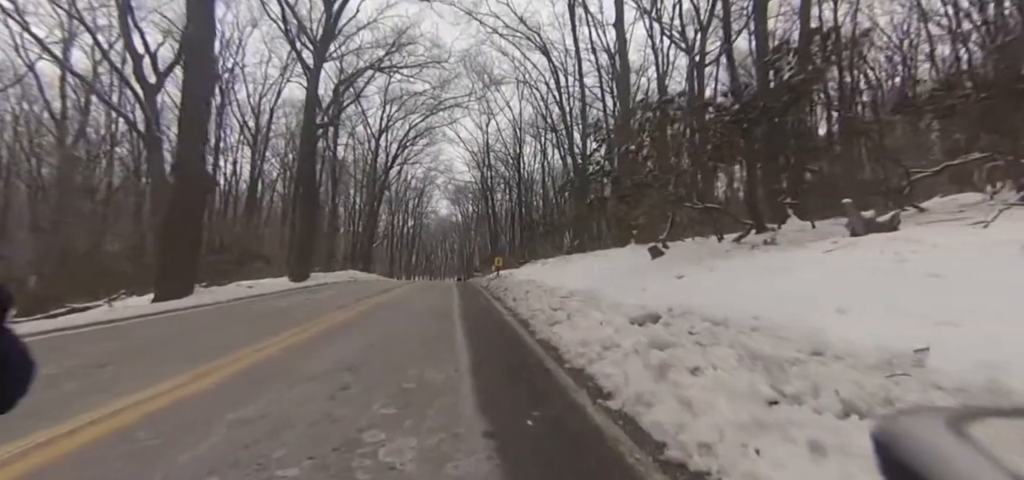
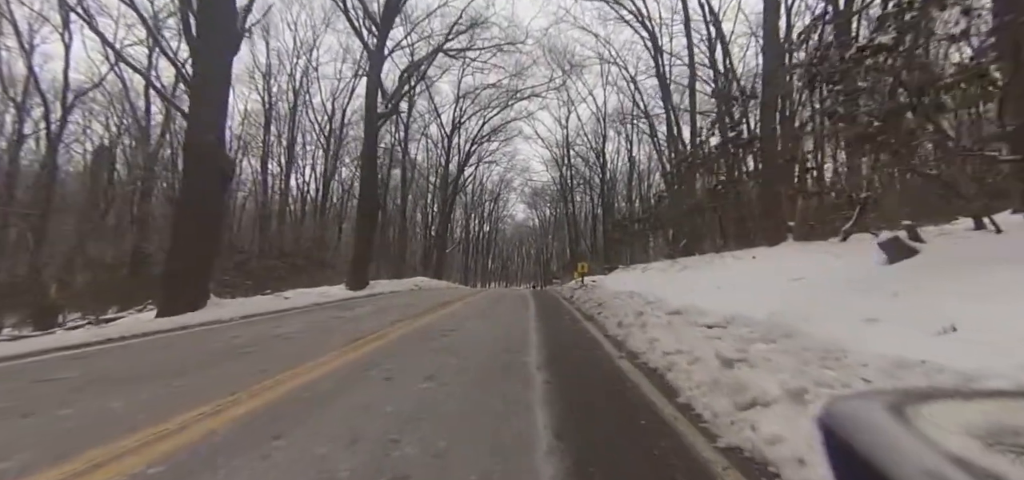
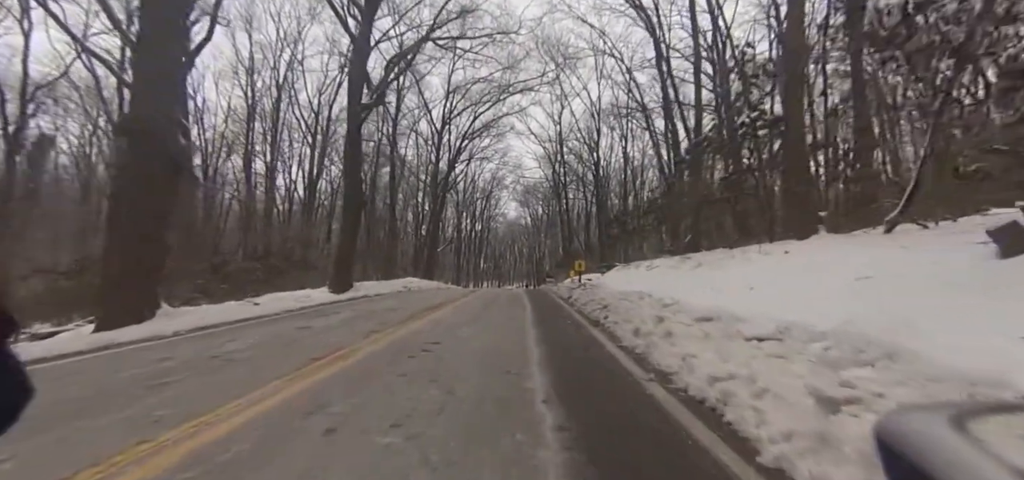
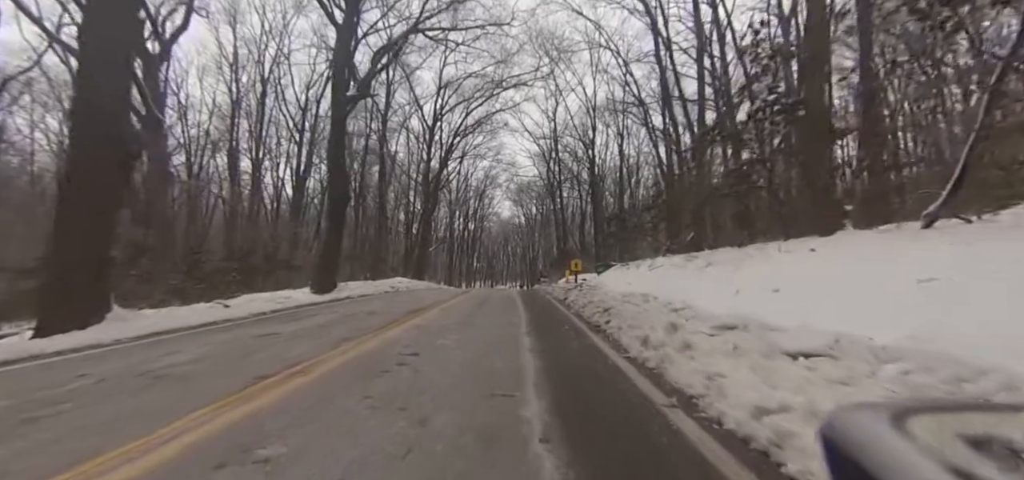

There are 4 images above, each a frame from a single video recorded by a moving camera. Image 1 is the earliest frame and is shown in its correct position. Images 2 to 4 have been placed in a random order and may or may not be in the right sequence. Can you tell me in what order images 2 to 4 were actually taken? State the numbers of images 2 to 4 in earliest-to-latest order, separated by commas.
2, 3, 4
